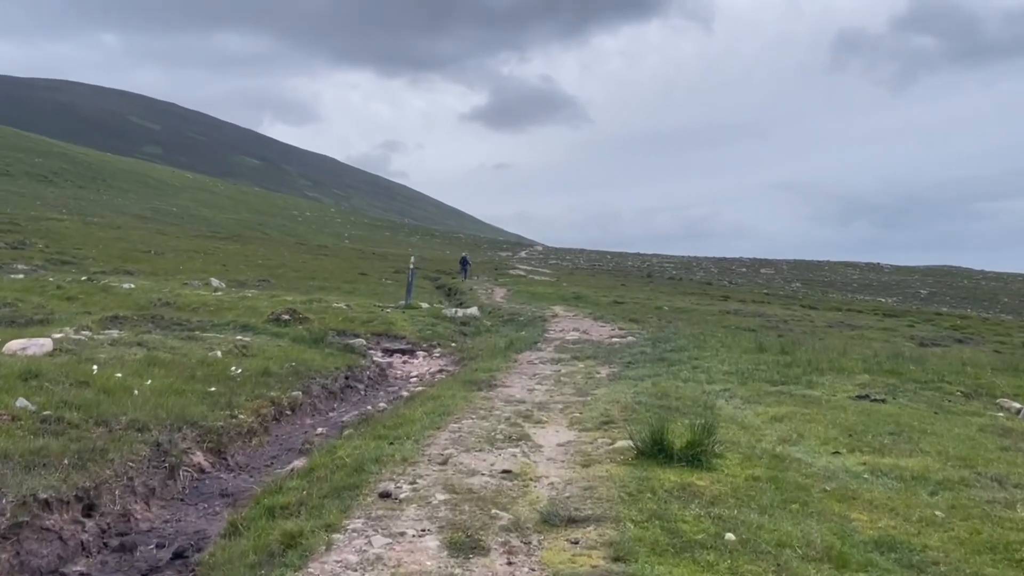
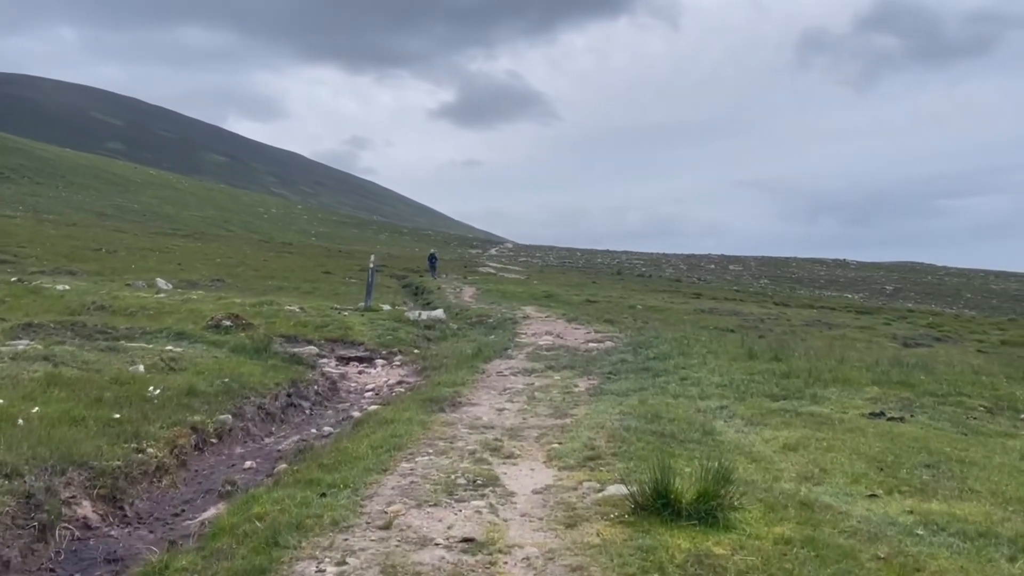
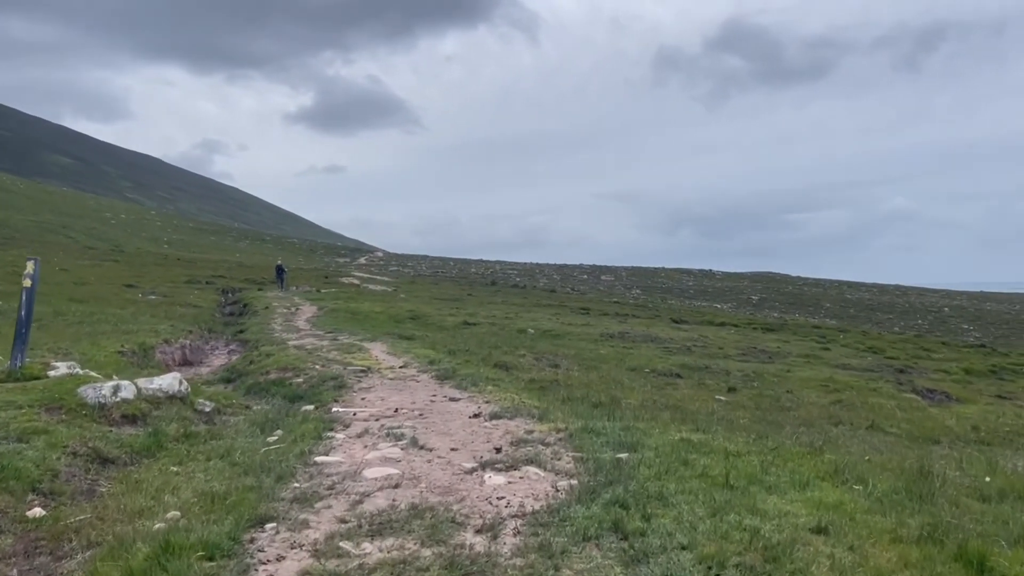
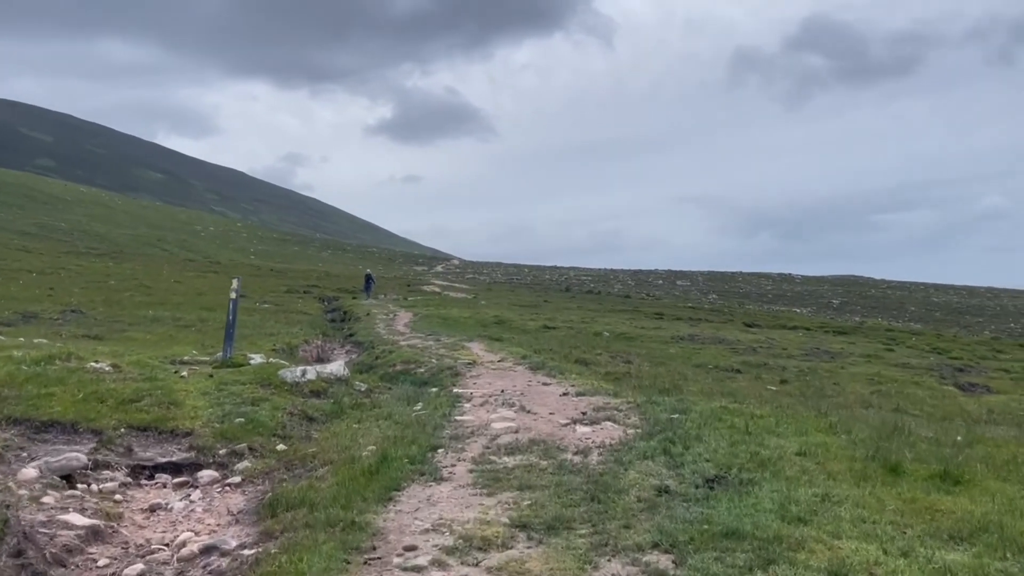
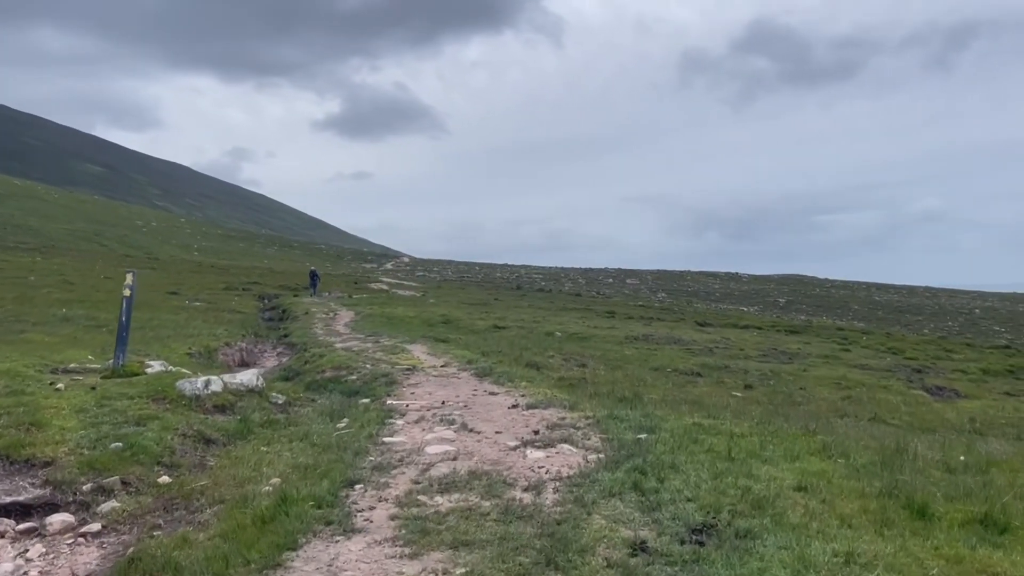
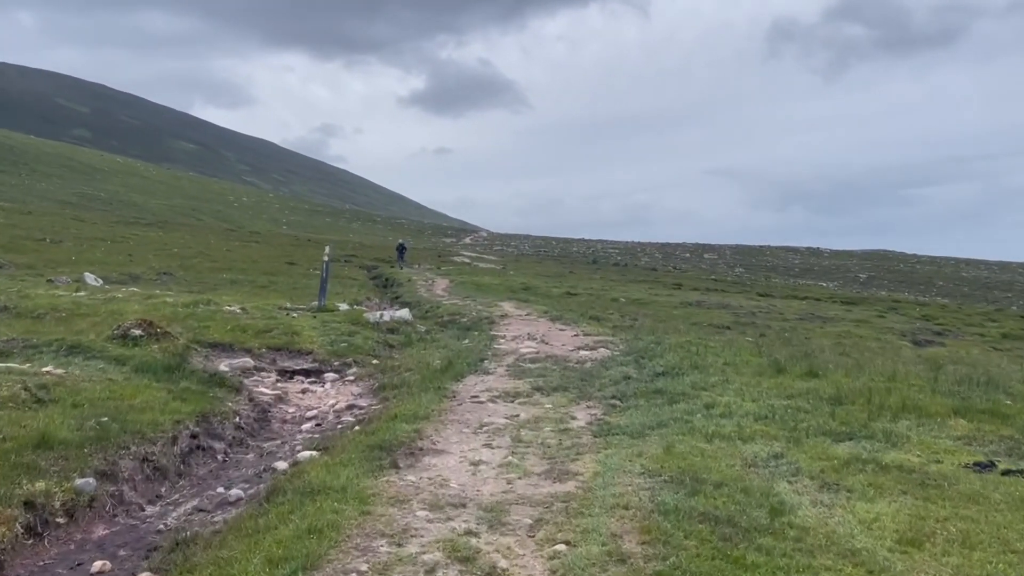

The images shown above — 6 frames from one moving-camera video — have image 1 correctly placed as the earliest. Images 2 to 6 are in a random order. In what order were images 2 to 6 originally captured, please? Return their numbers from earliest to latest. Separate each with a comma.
2, 6, 4, 5, 3
